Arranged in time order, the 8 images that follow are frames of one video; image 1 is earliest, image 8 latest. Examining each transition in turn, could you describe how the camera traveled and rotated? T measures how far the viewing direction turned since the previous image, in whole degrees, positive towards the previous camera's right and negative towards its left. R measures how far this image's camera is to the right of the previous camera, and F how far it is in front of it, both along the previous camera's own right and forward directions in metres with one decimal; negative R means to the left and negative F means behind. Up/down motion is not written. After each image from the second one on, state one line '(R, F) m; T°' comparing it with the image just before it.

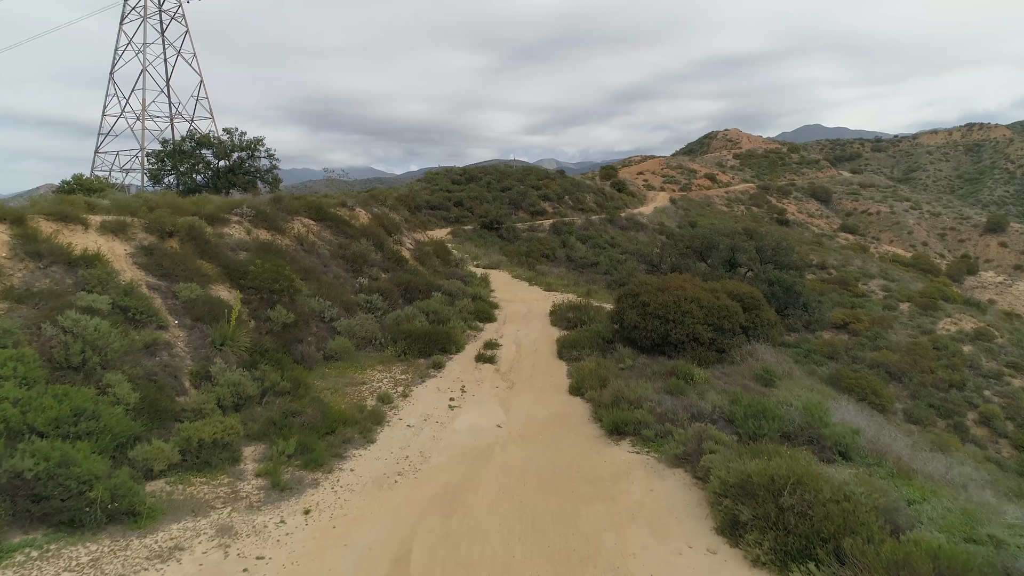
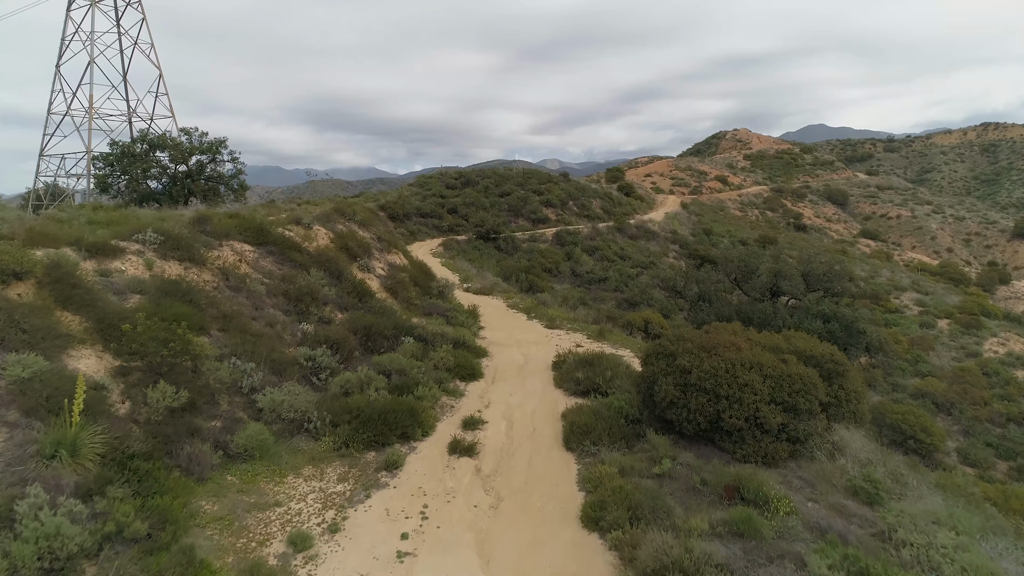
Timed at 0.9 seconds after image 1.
(+0.1, +2.4) m; 0°
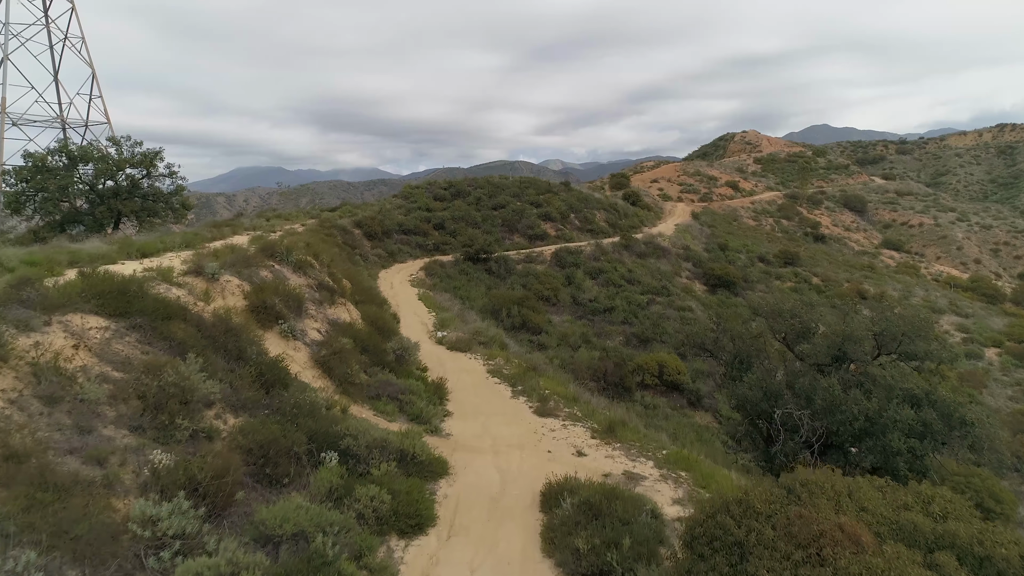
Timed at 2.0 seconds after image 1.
(+0.3, +2.7) m; 0°
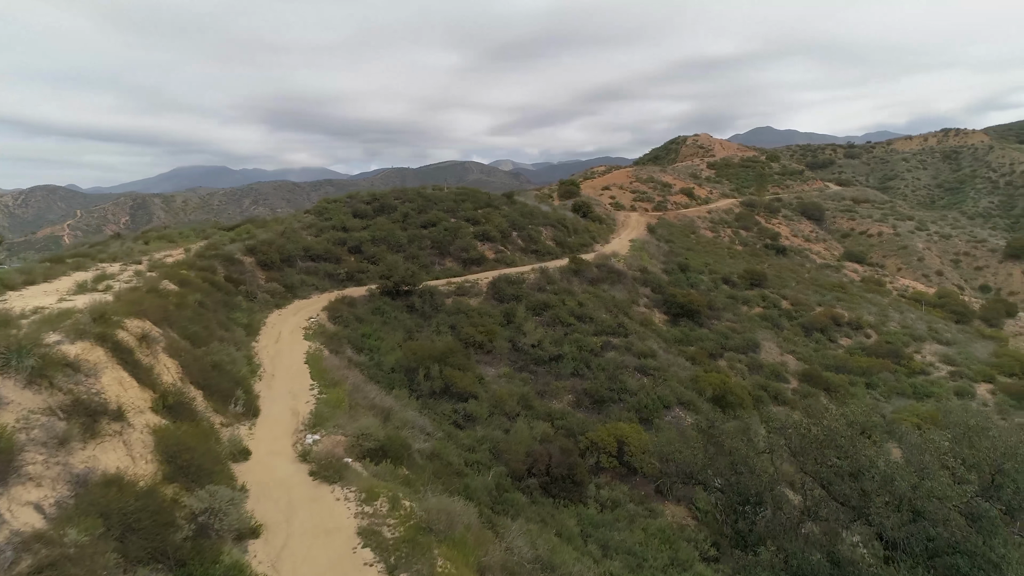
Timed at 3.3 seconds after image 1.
(+0.5, +3.2) m; +4°
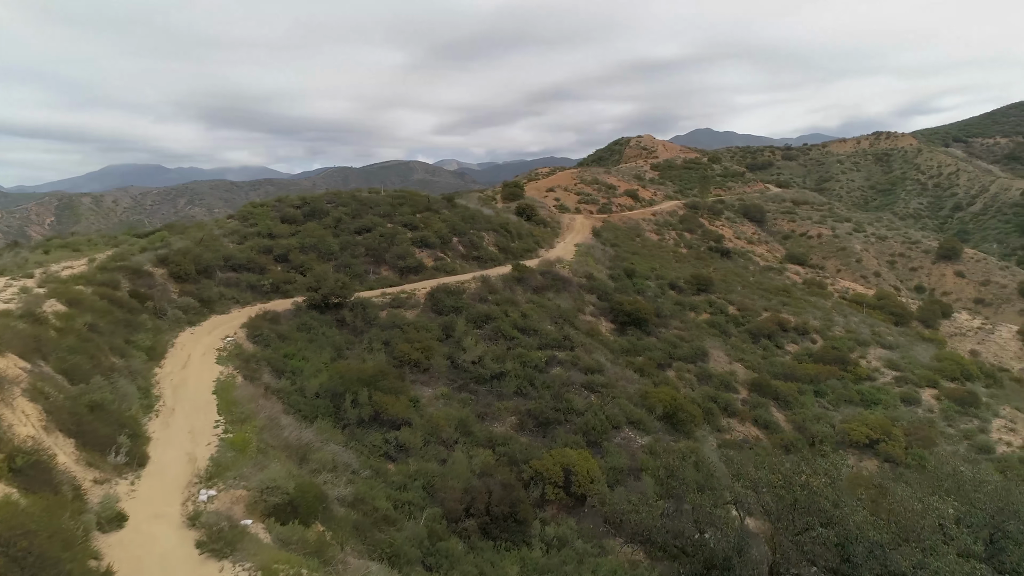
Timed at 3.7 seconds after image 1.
(+0.2, +1.0) m; +4°
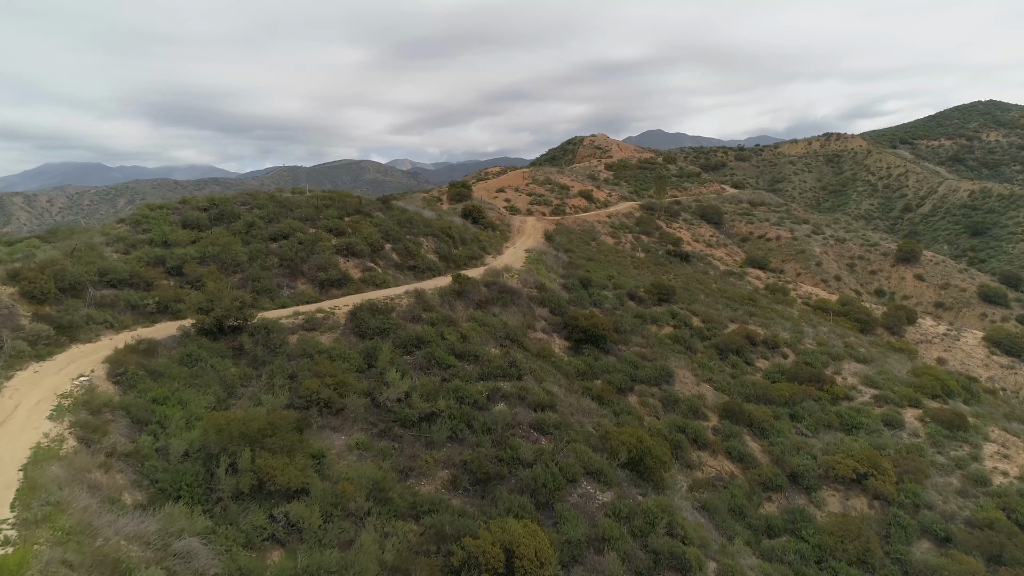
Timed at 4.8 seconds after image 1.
(+0.3, +2.3) m; +4°
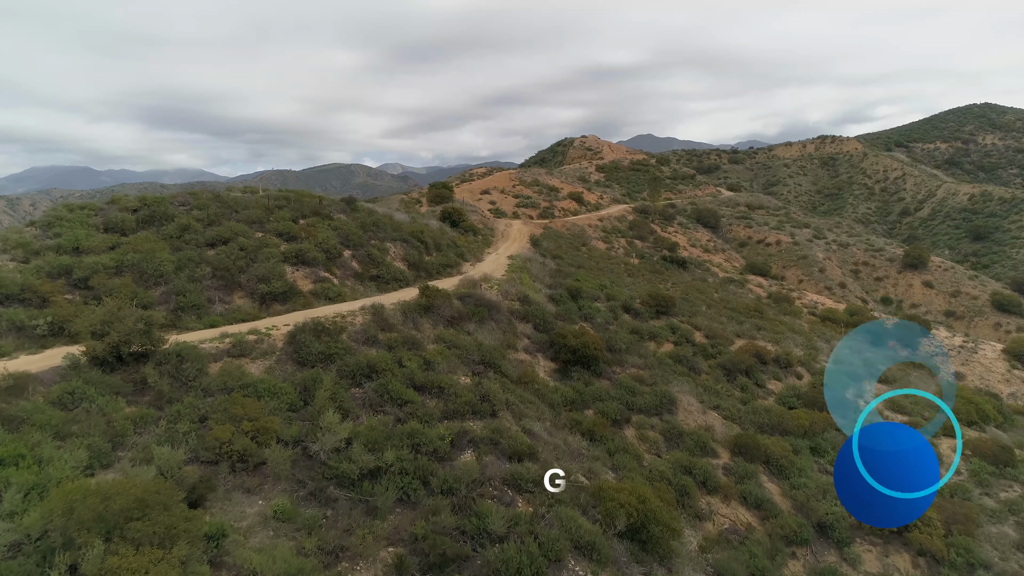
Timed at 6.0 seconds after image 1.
(+0.3, +2.3) m; +1°
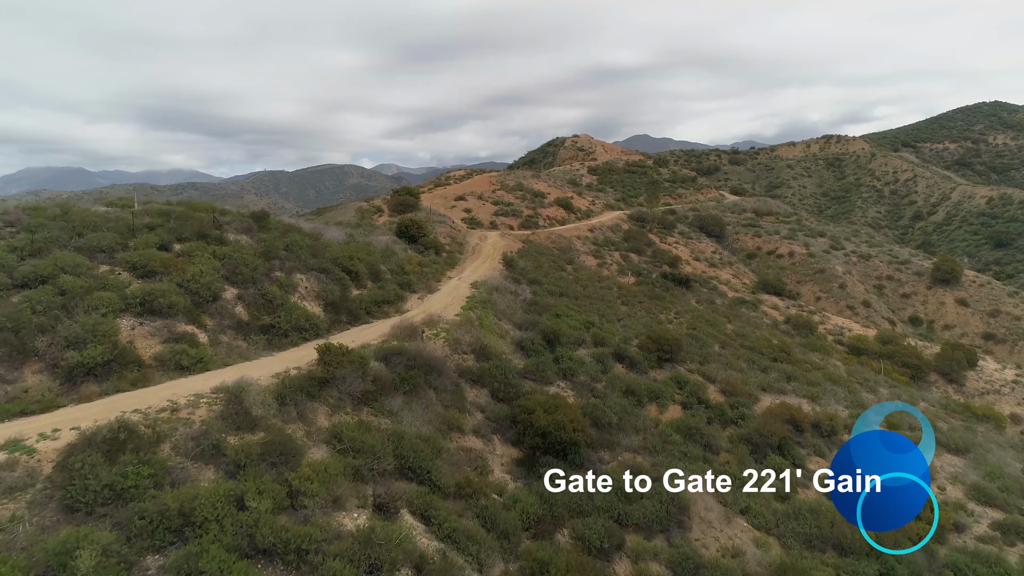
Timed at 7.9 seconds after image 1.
(+0.8, +4.4) m; 0°
